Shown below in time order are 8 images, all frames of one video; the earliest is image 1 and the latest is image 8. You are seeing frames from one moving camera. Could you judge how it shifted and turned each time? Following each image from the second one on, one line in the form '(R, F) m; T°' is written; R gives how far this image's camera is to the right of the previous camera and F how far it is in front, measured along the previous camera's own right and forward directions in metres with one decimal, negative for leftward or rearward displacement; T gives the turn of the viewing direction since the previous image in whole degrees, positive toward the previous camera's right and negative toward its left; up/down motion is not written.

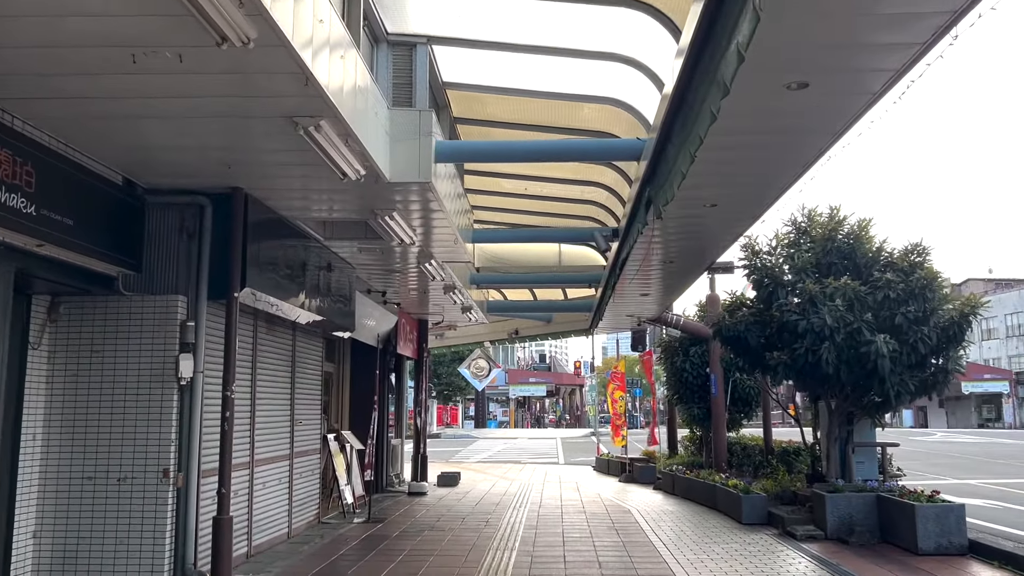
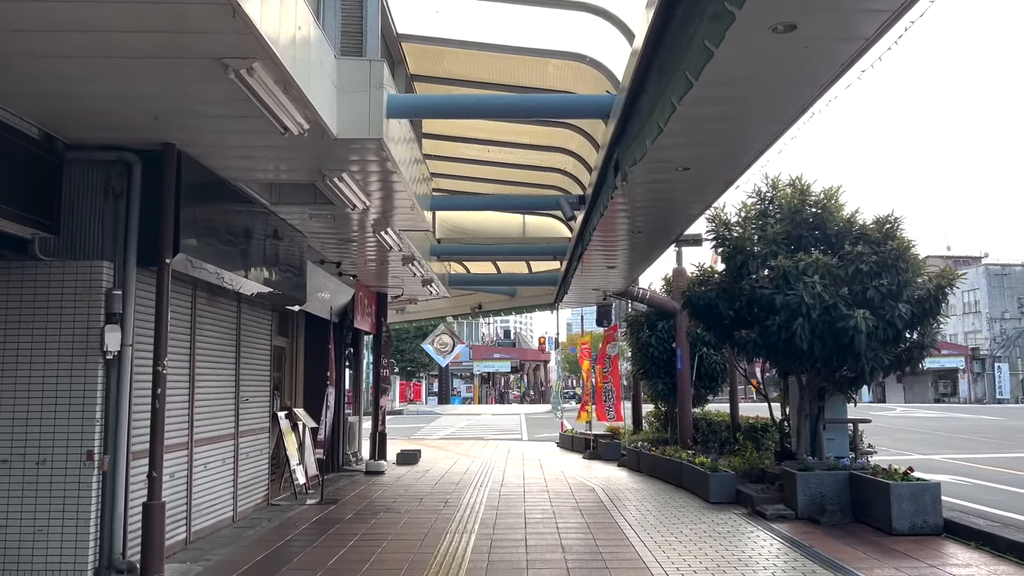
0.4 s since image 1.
(0.0, +0.5) m; +2°
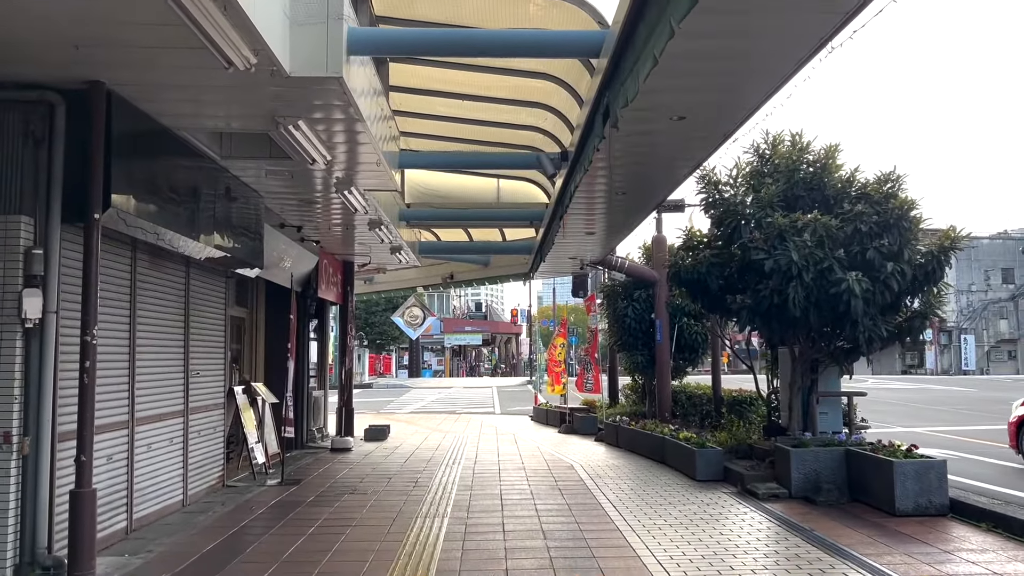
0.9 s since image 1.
(0.0, +0.7) m; +2°
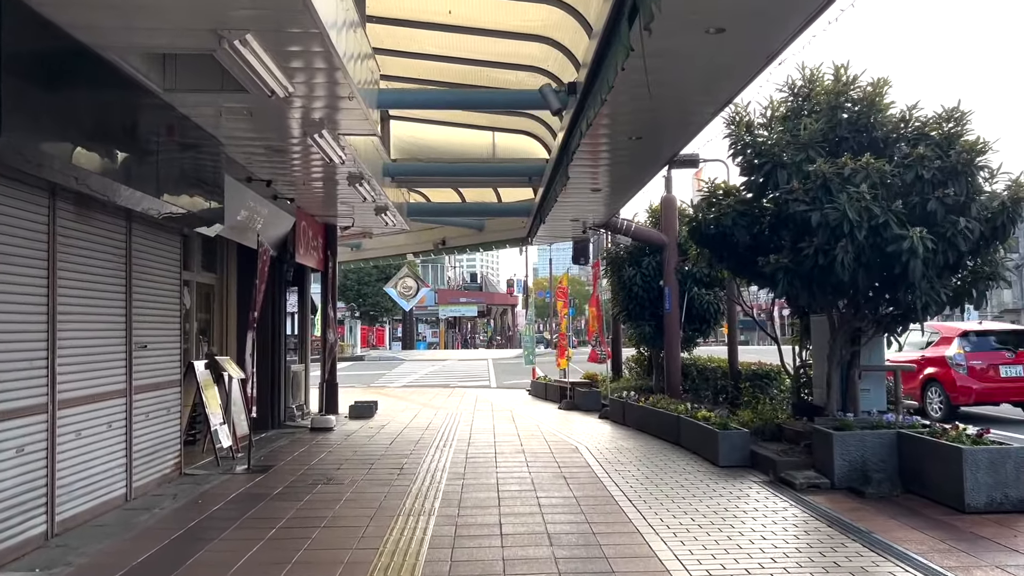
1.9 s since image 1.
(0.0, +1.1) m; 0°
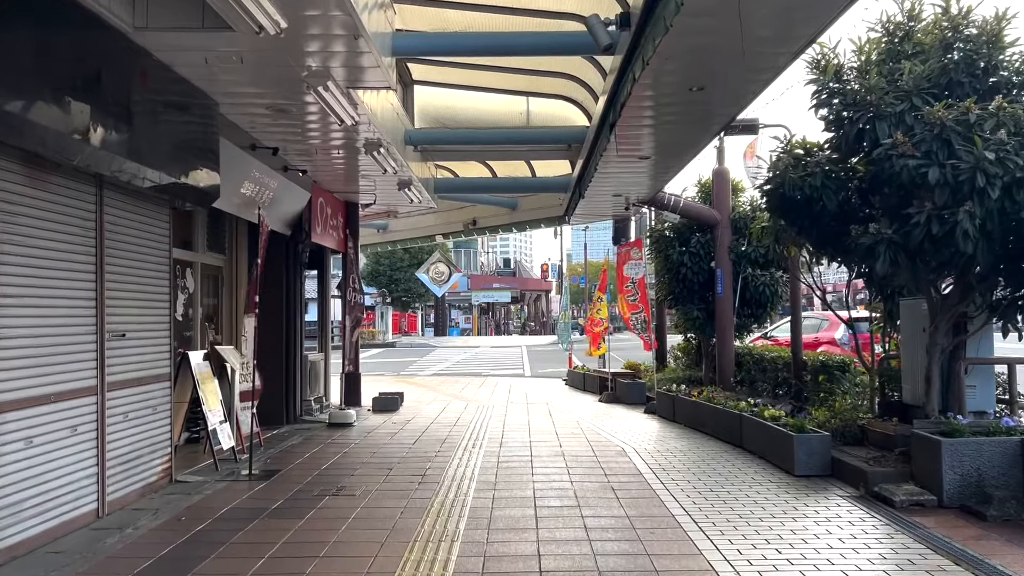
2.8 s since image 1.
(0.0, +1.1) m; -2°
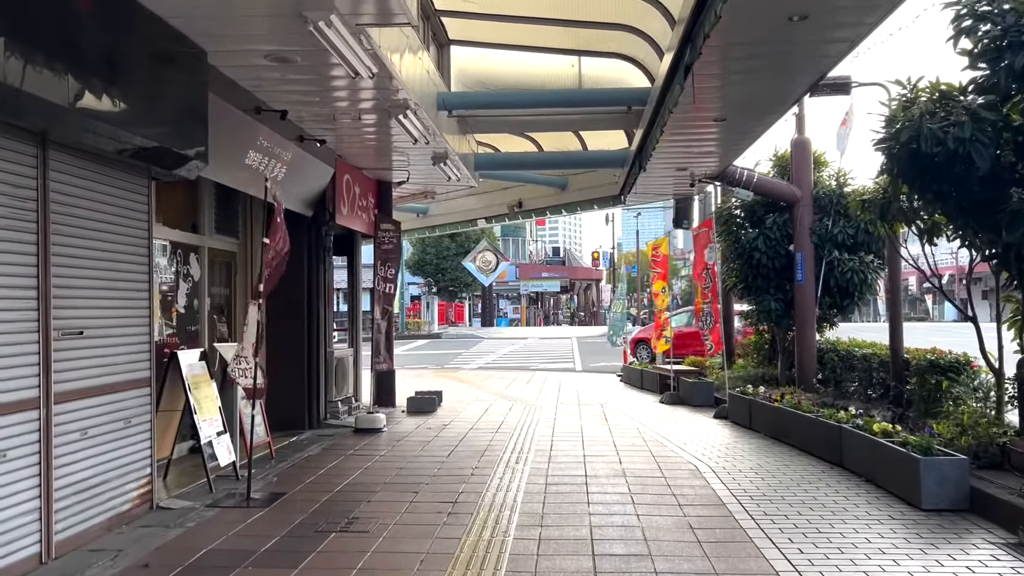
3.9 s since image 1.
(0.0, +1.3) m; -3°
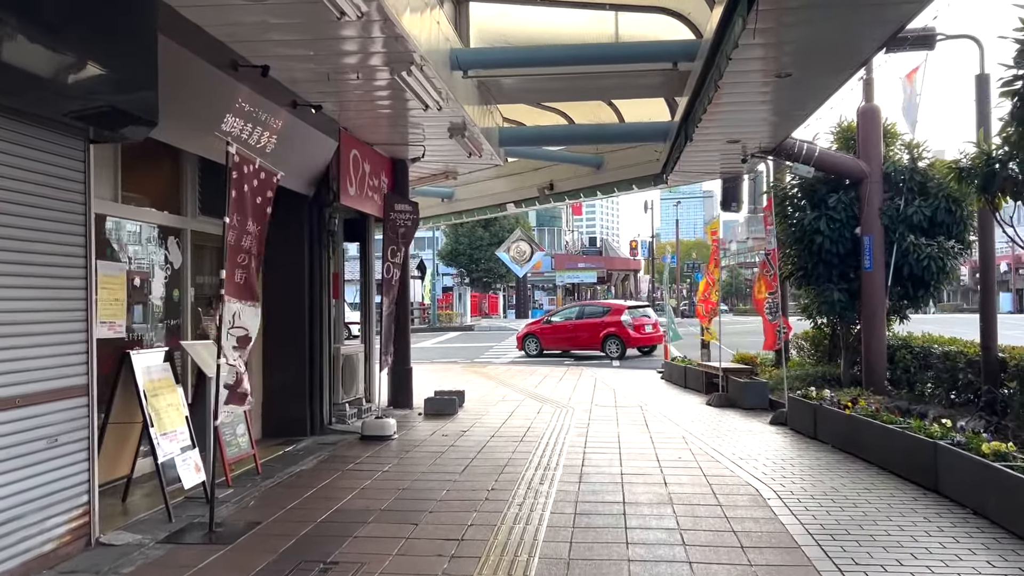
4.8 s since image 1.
(+0.1, +1.1) m; -3°
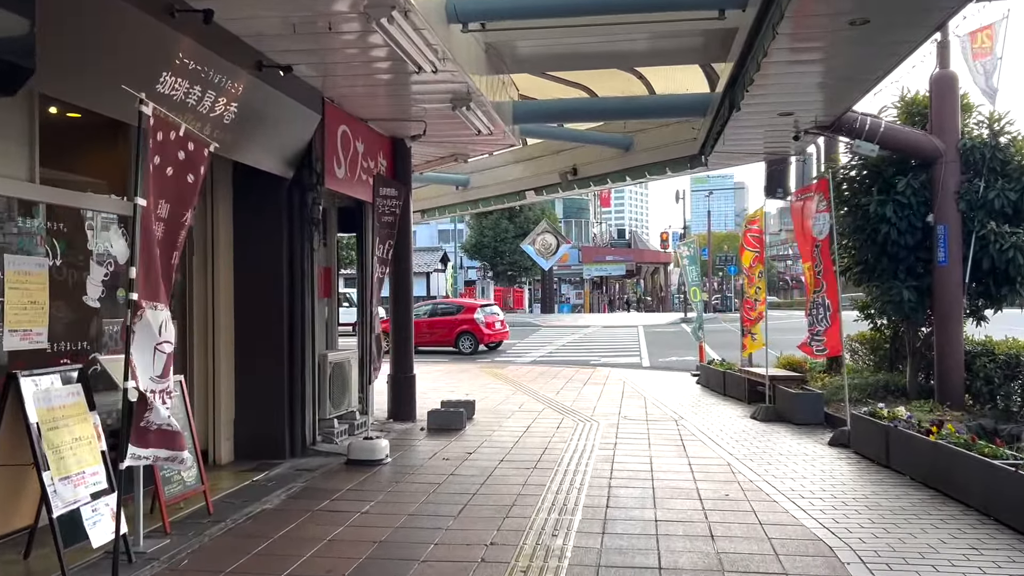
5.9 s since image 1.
(+0.1, +1.2) m; -2°
